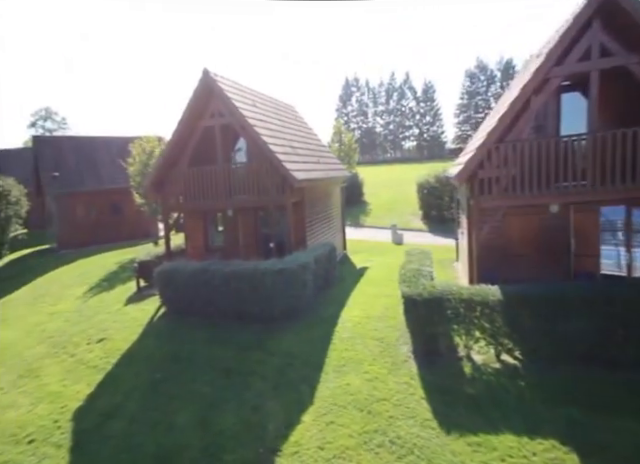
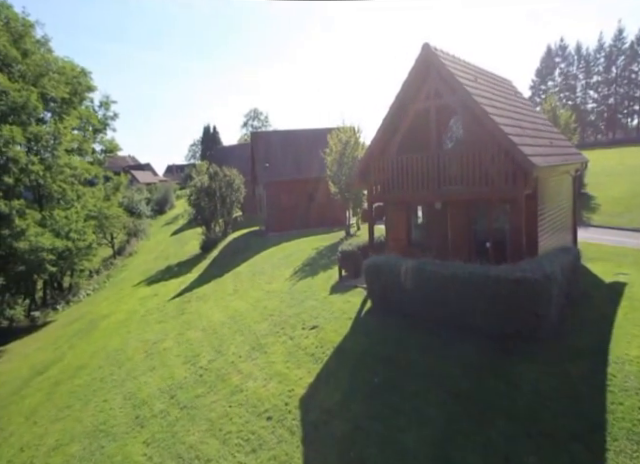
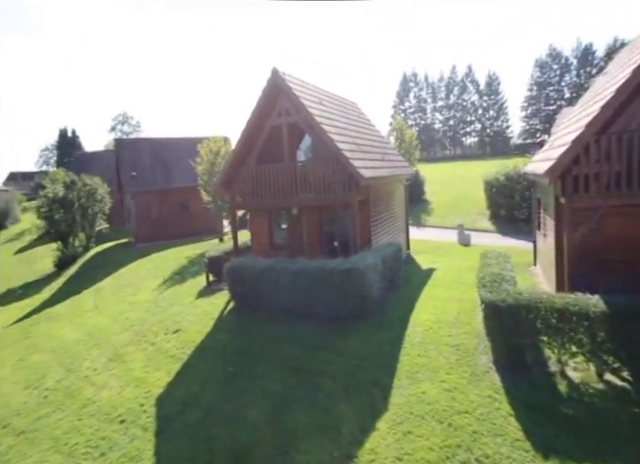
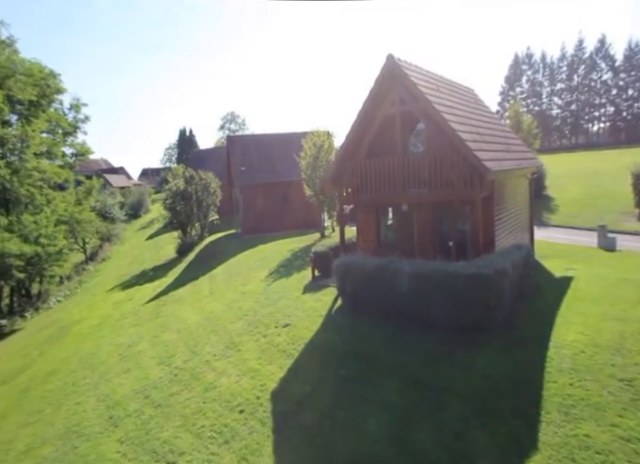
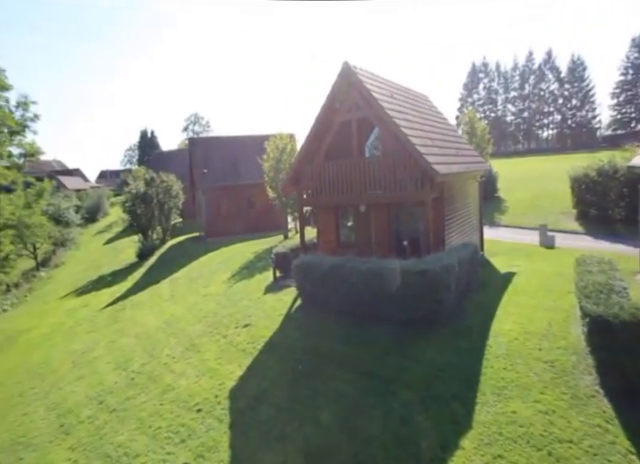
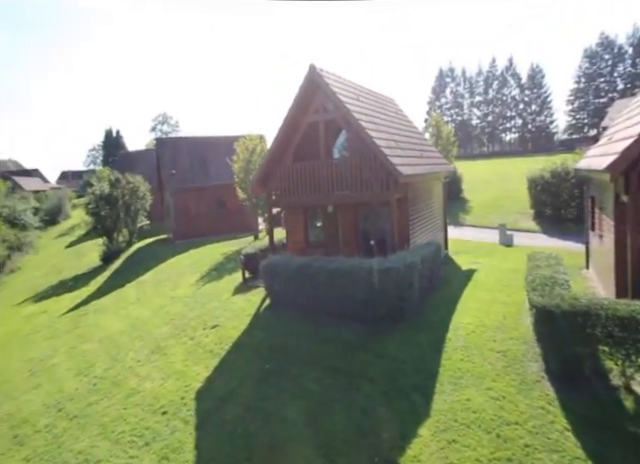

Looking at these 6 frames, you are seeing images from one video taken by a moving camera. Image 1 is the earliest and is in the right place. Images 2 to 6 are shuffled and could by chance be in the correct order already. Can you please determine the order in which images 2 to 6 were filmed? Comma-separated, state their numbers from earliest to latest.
3, 6, 5, 4, 2
